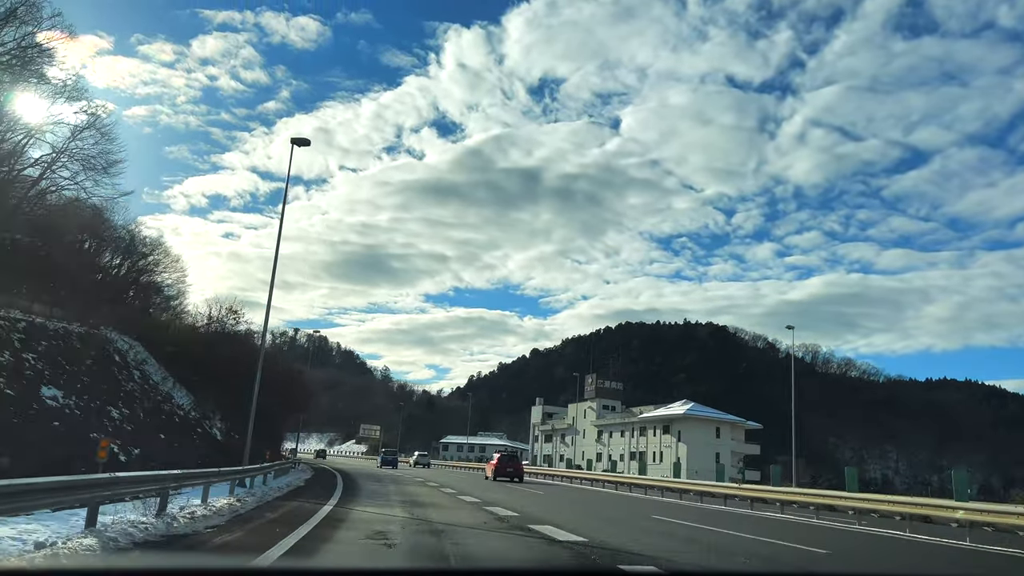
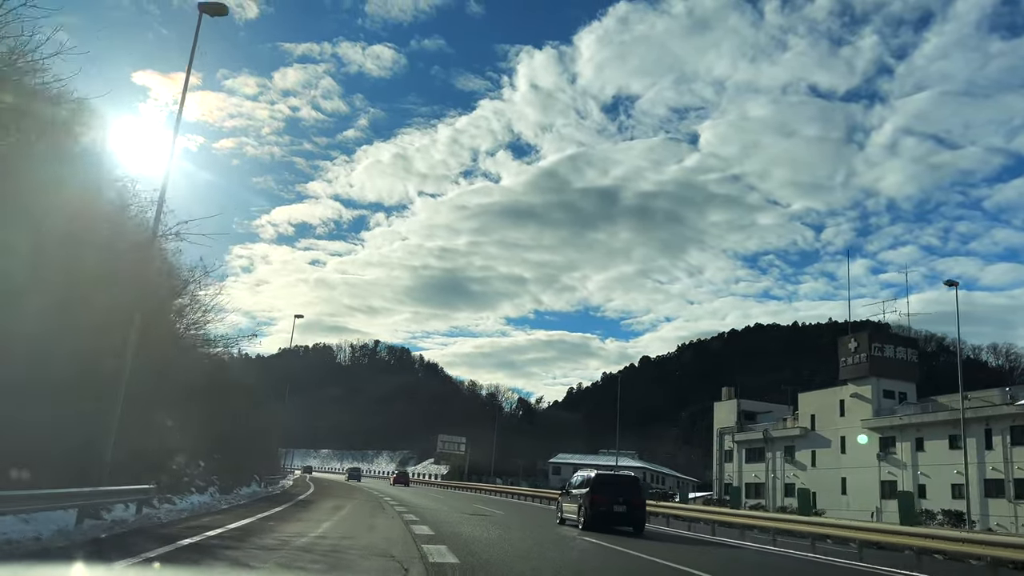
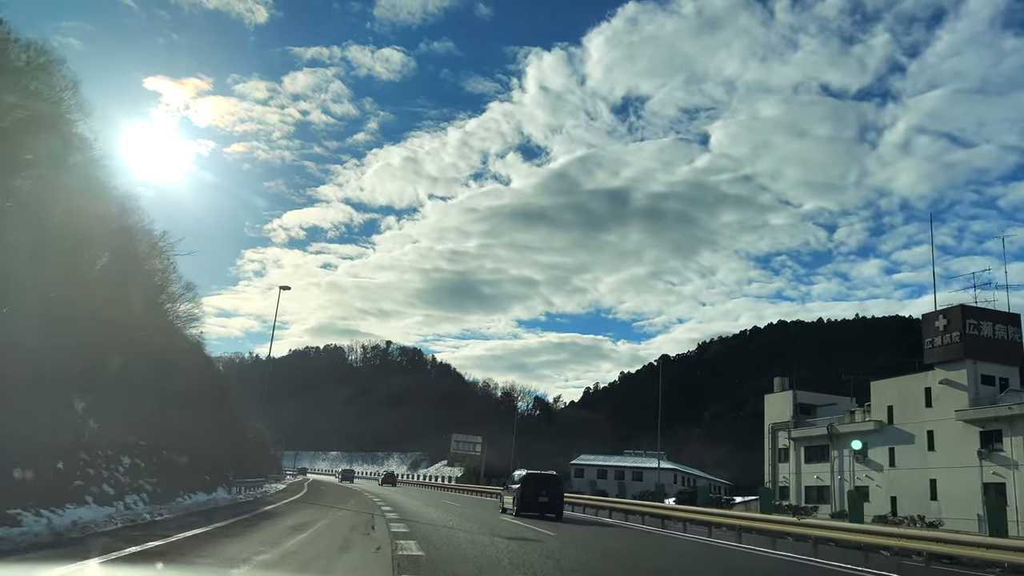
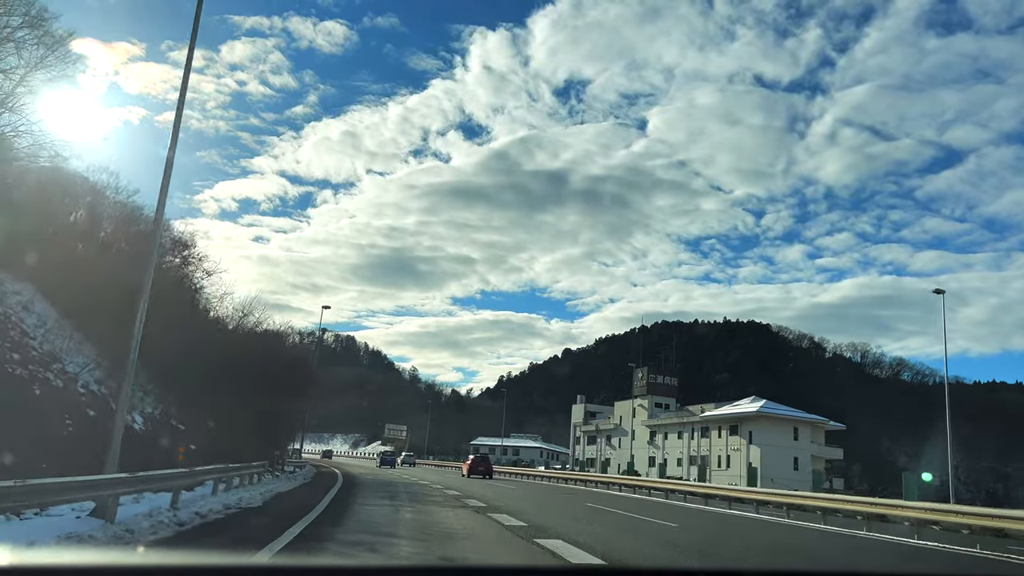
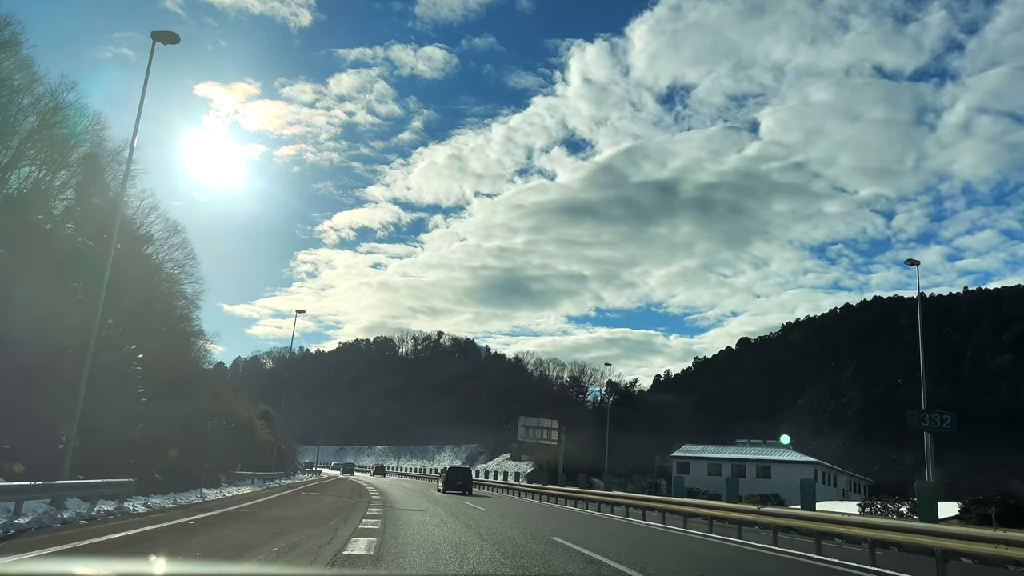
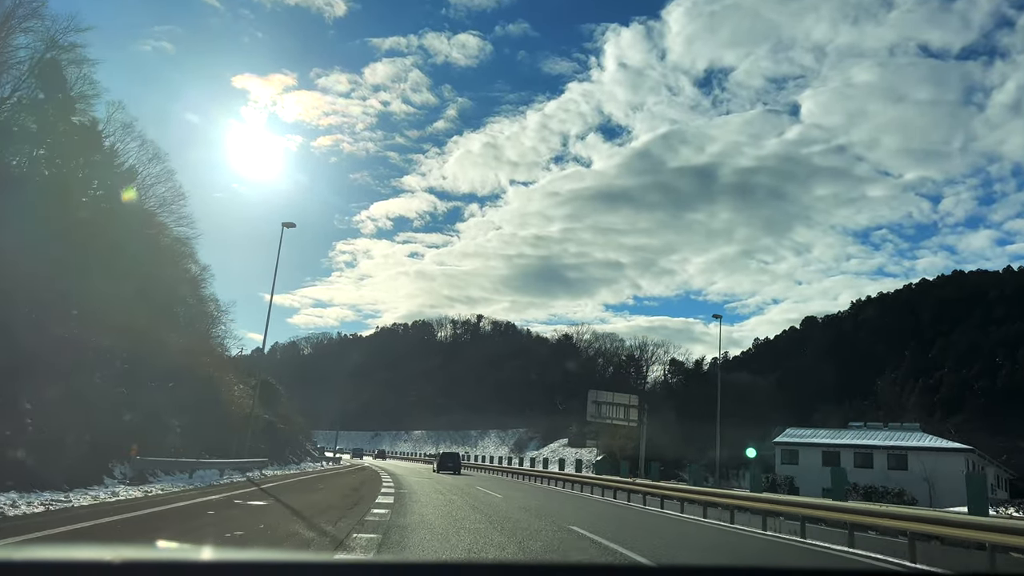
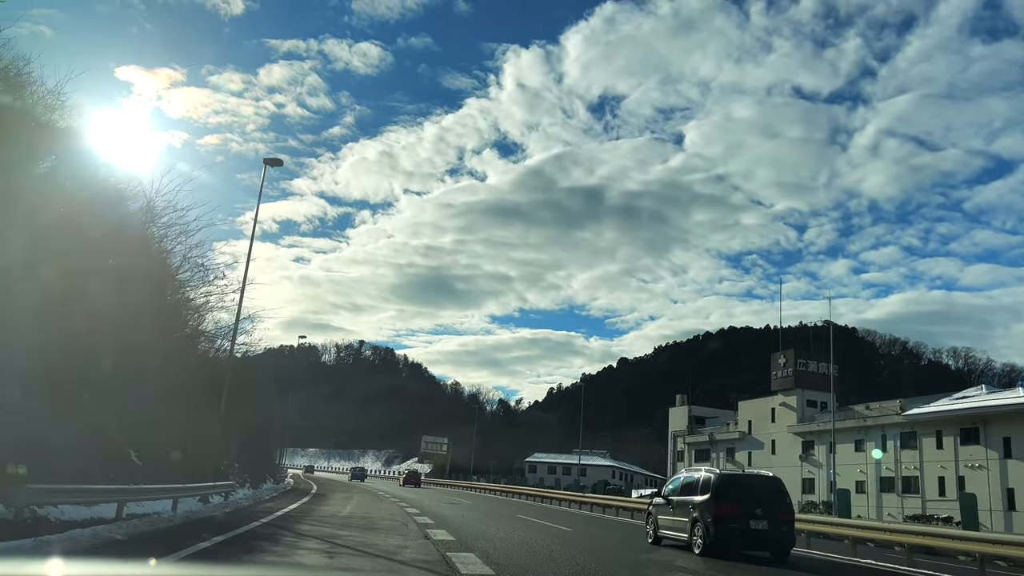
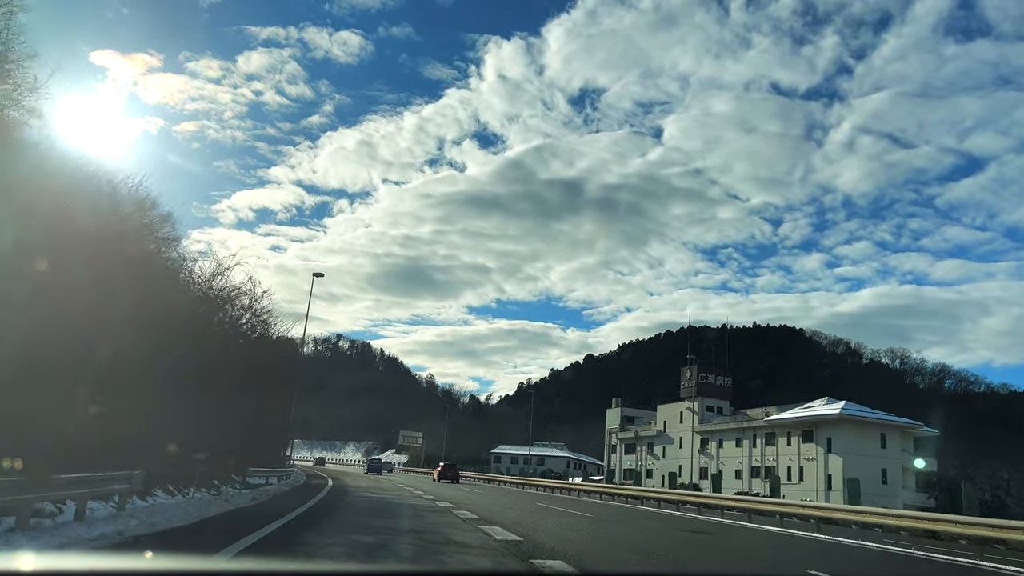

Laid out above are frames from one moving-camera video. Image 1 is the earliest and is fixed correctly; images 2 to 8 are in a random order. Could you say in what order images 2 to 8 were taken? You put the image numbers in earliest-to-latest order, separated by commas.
4, 8, 7, 2, 3, 5, 6
